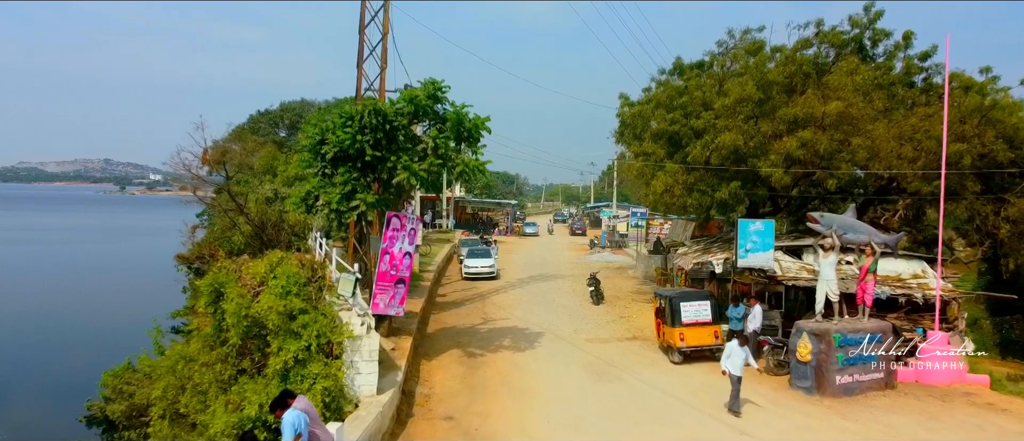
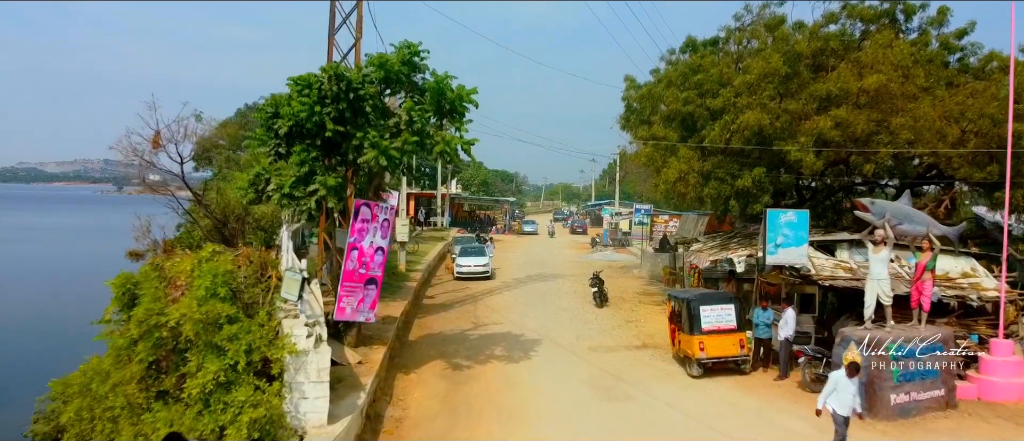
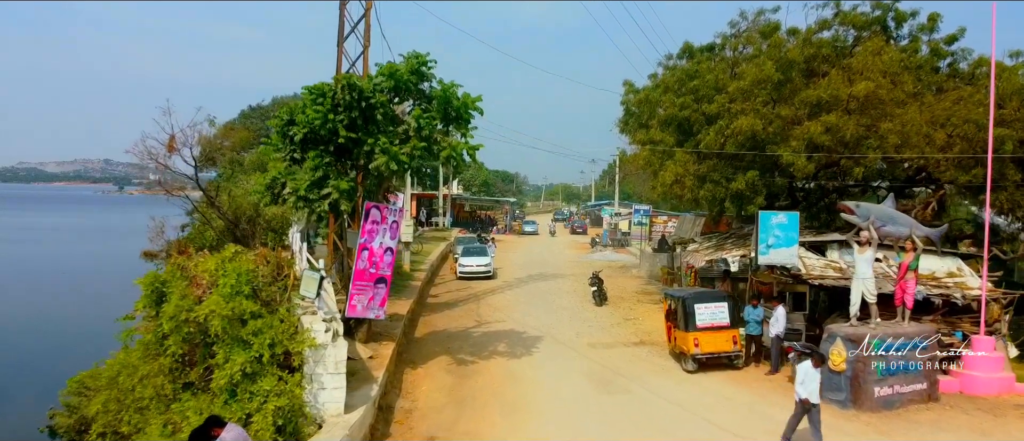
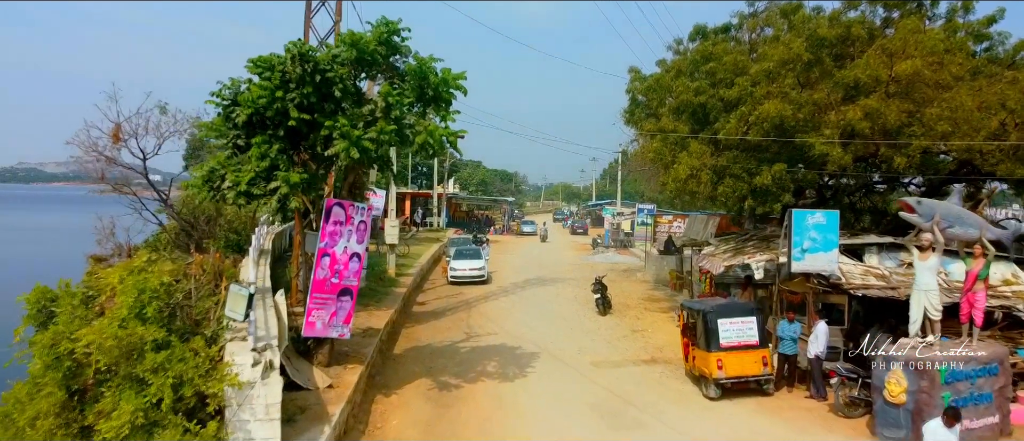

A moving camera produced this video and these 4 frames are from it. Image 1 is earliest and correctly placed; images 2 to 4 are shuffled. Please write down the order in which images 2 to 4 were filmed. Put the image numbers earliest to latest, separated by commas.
3, 2, 4
